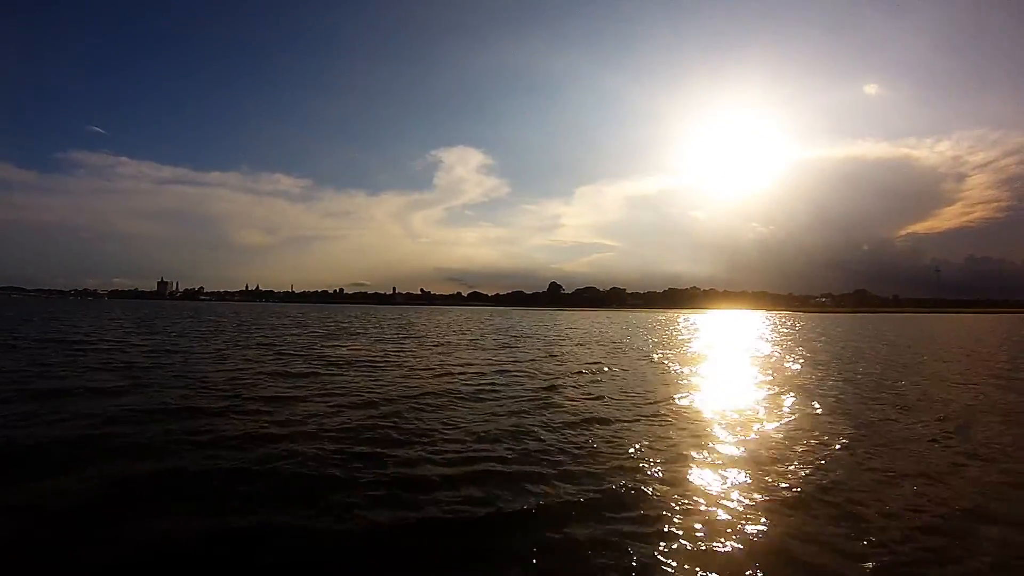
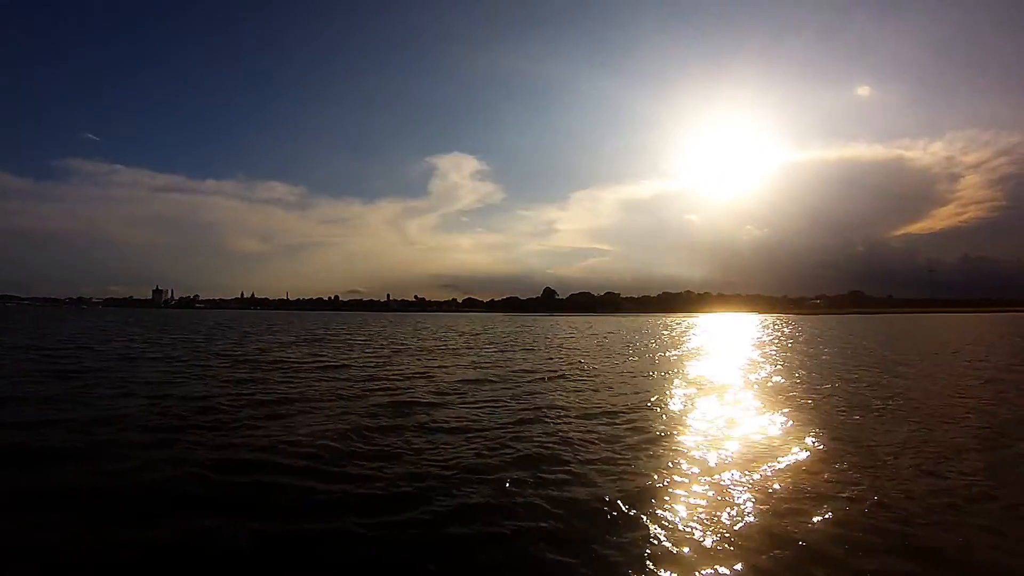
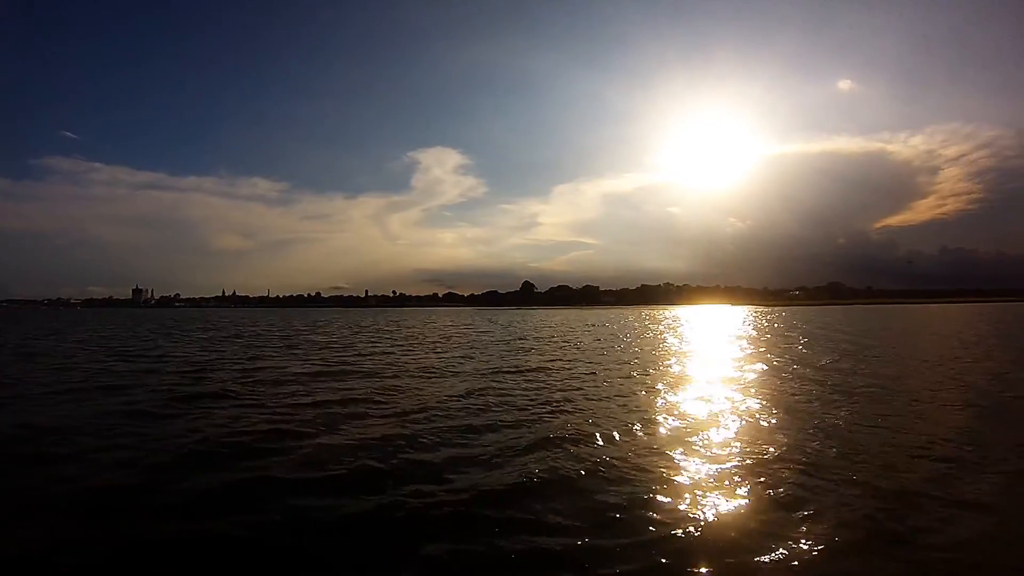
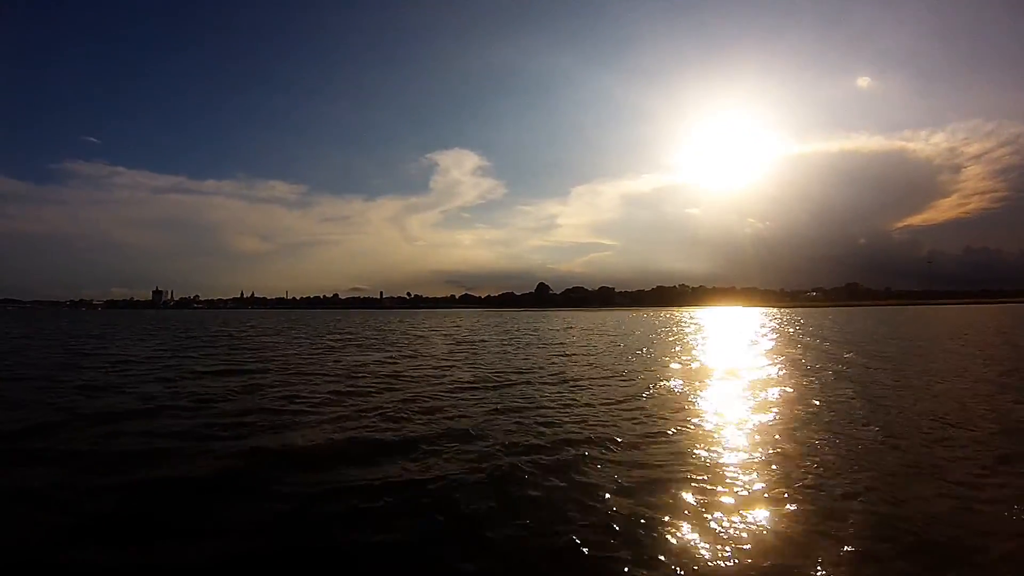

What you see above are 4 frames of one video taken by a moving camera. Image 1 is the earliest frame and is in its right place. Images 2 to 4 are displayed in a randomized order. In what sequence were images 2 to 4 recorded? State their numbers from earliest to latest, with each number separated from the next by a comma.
2, 3, 4
